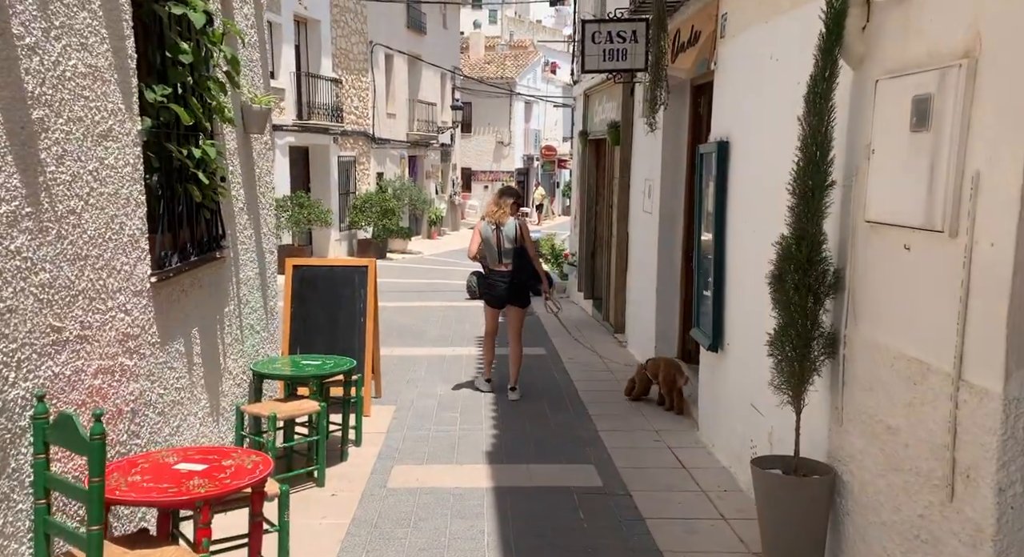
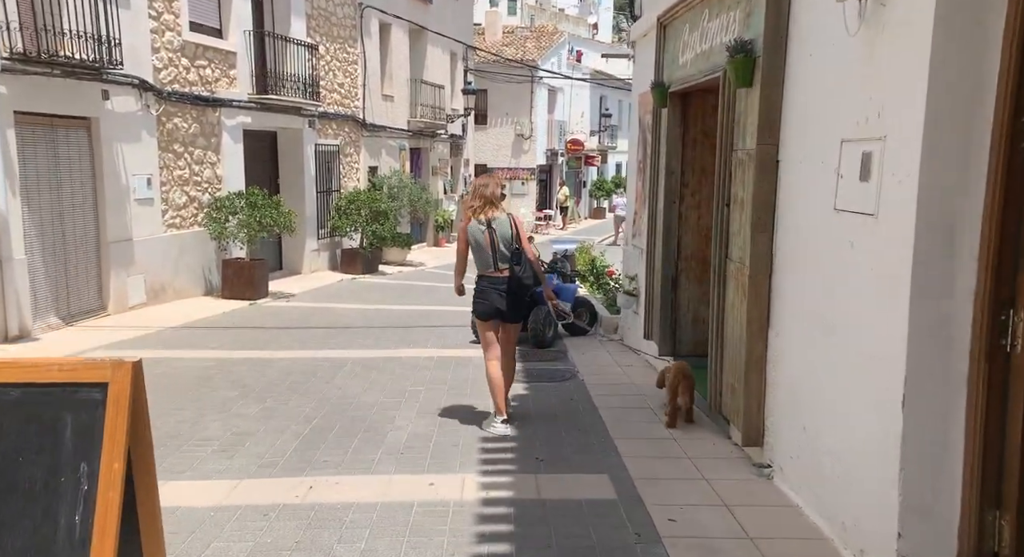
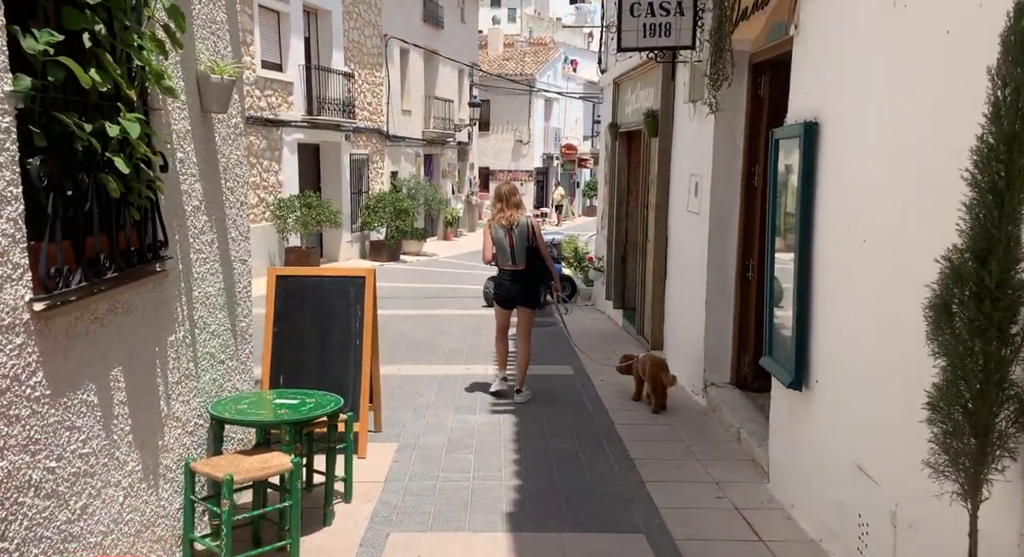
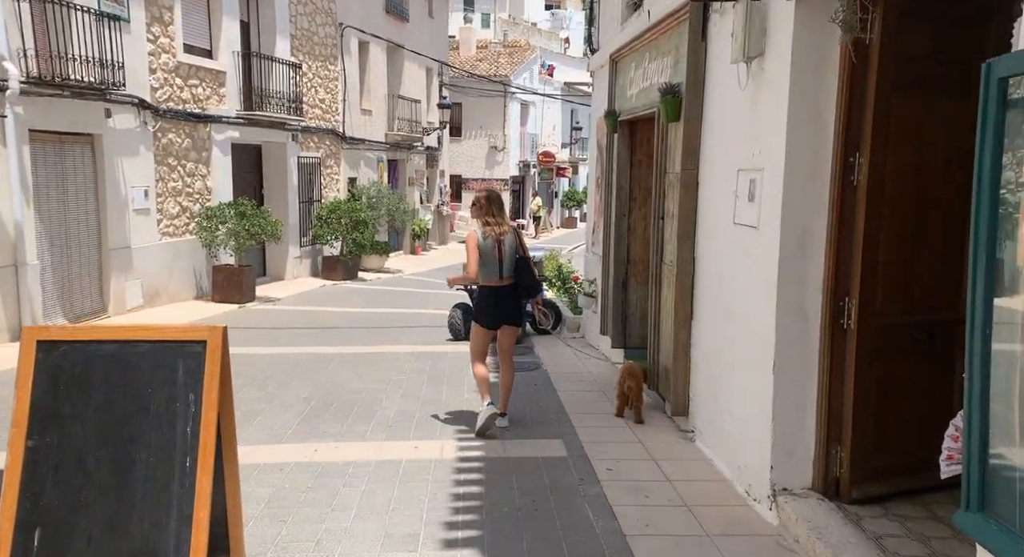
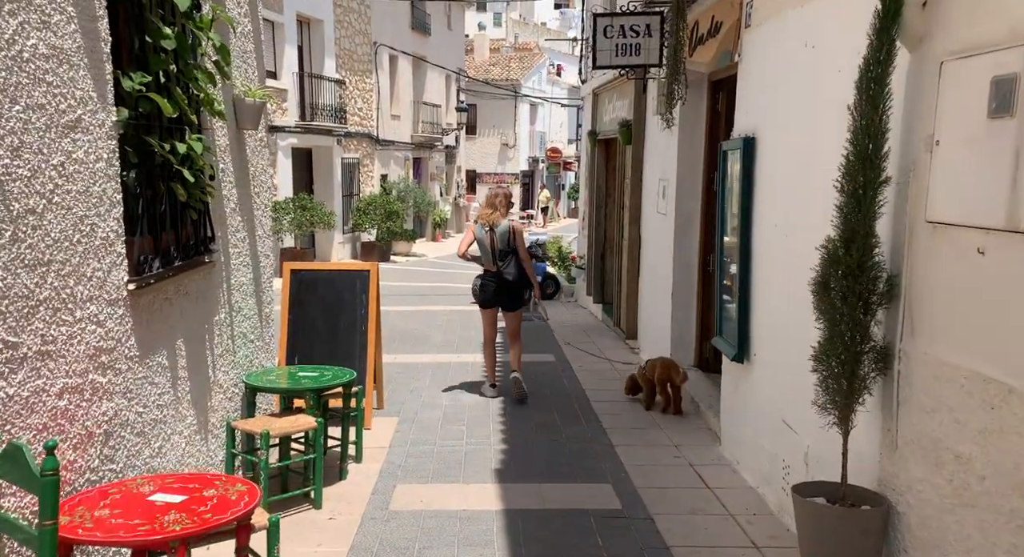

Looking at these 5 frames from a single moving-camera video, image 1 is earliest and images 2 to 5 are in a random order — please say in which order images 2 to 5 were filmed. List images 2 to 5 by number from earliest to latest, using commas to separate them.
5, 3, 4, 2
